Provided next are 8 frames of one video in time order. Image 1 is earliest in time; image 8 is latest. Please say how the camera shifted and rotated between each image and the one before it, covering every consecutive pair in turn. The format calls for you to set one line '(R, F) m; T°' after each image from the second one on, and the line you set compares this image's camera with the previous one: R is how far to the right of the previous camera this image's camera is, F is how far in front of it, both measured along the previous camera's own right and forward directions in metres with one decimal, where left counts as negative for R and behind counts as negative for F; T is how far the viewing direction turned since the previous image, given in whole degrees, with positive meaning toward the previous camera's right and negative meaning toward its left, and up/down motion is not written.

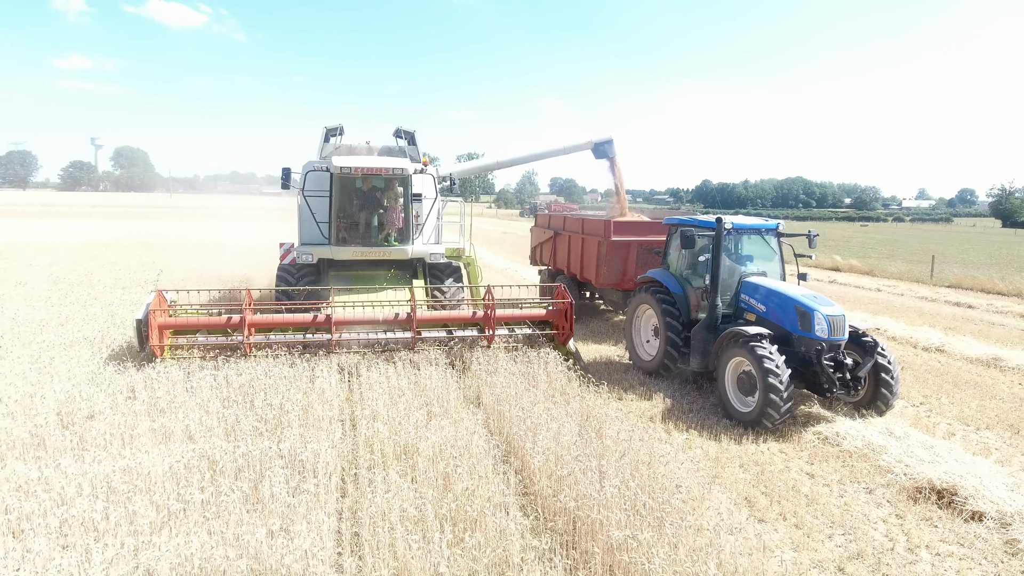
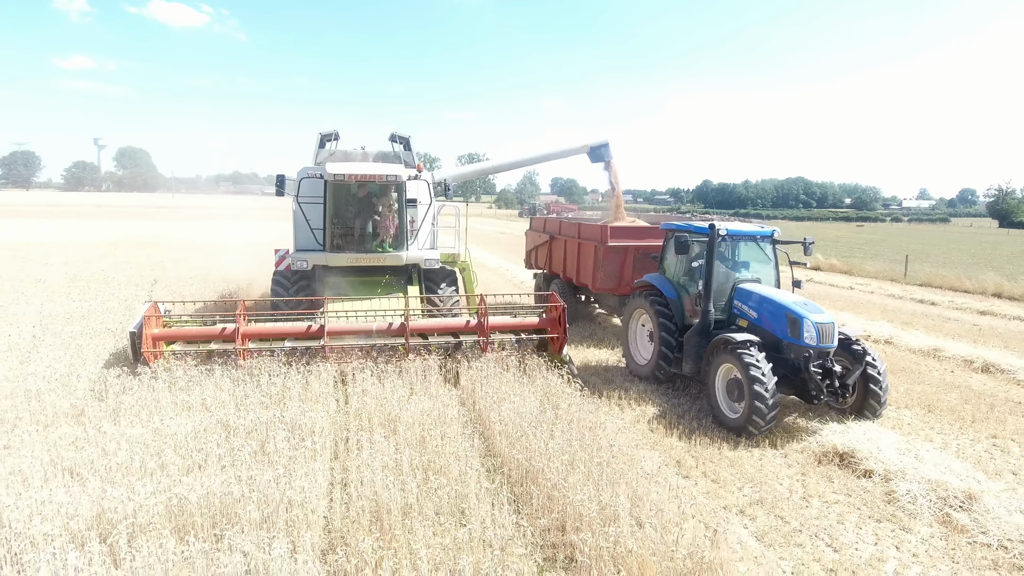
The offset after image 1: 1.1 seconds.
(+0.1, 0.0) m; 0°
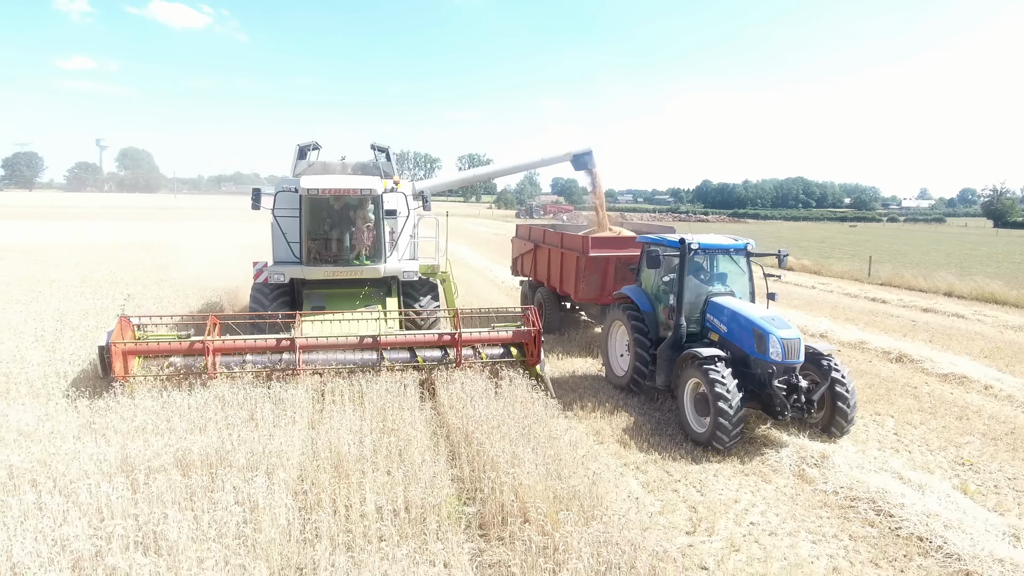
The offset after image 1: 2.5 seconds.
(+0.3, 0.0) m; 0°
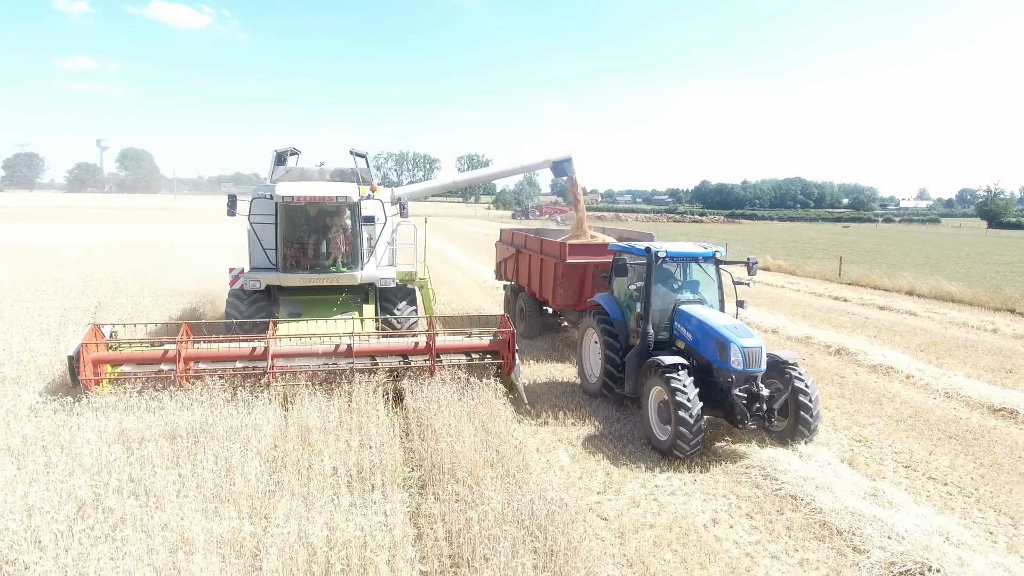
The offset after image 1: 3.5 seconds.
(+0.3, 0.0) m; 0°
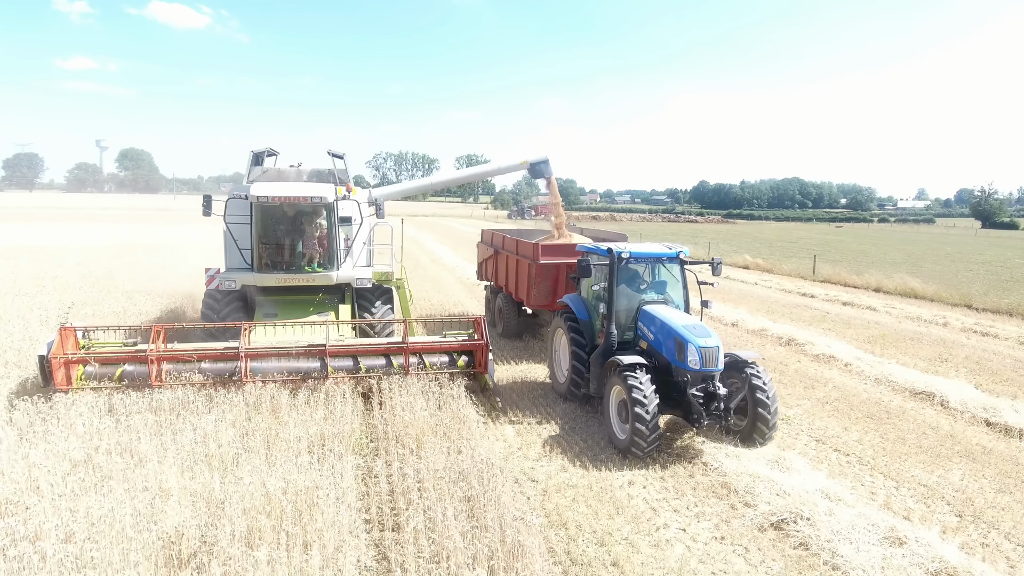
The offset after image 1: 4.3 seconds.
(+0.3, -0.1) m; 0°
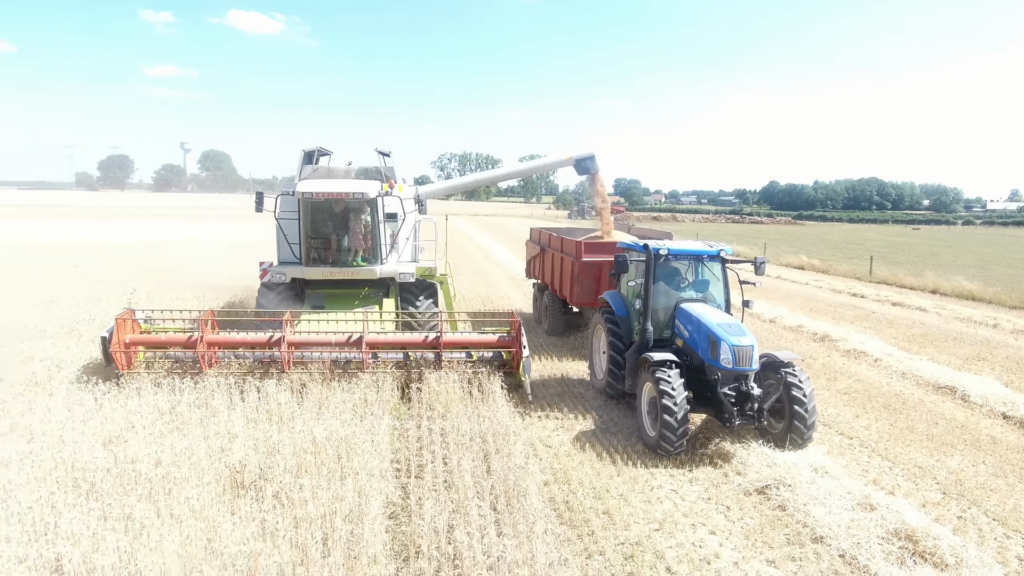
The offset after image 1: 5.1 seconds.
(+0.3, 0.0) m; -5°
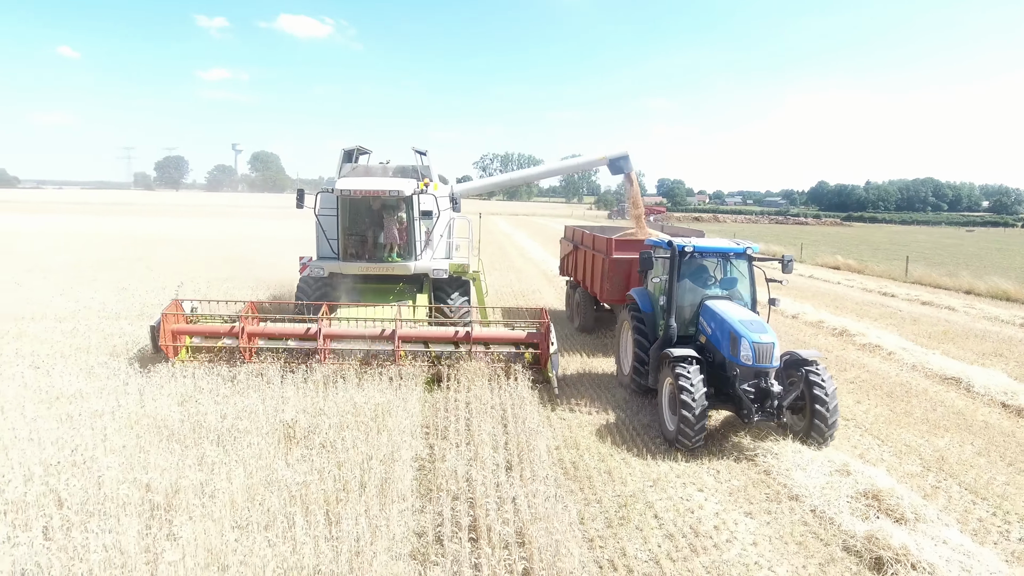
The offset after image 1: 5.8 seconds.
(+0.1, -0.2) m; -4°
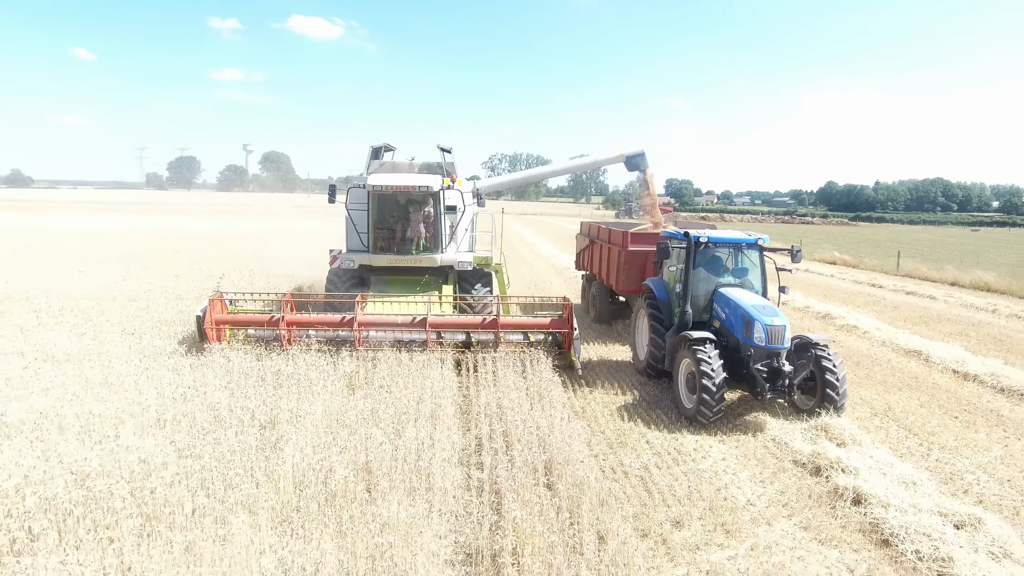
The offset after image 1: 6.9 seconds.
(-0.2, -0.4) m; -1°
